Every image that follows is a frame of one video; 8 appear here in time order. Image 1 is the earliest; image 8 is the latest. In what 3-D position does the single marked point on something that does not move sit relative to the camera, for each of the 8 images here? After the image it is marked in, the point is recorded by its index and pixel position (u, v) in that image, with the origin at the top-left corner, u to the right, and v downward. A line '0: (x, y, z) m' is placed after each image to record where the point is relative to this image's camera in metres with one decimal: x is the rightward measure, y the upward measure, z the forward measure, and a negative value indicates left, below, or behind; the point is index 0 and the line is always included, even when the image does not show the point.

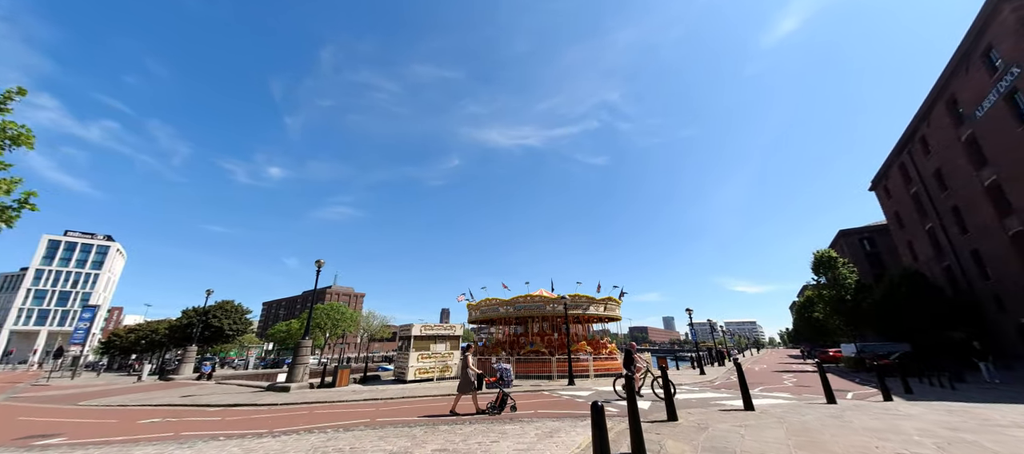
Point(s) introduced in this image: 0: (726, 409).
0: (+4.9, -4.2, +8.2) m
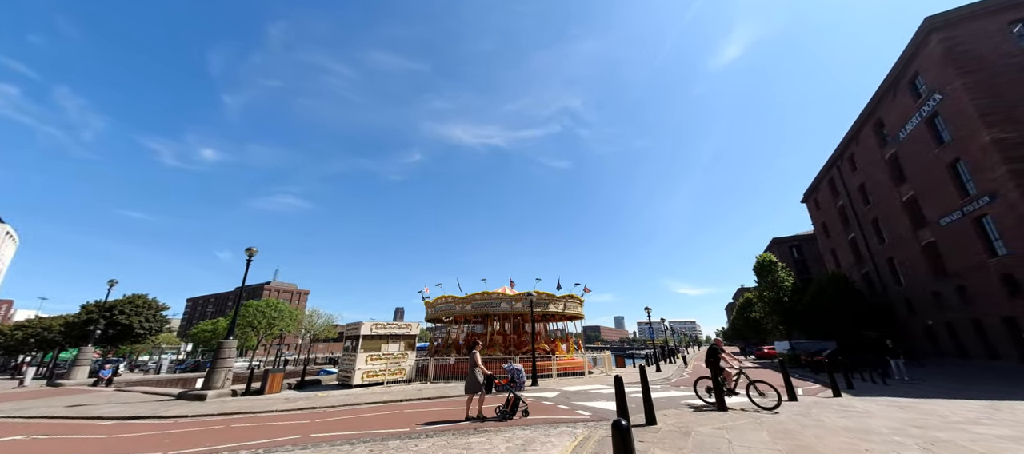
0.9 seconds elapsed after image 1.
0: (+4.1, -4.1, +7.8) m
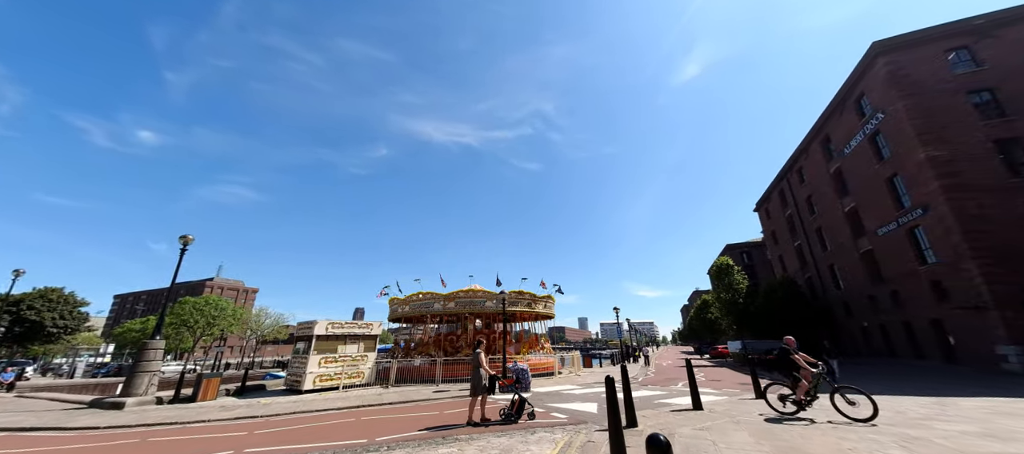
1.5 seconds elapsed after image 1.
0: (+3.5, -4.0, +7.6) m
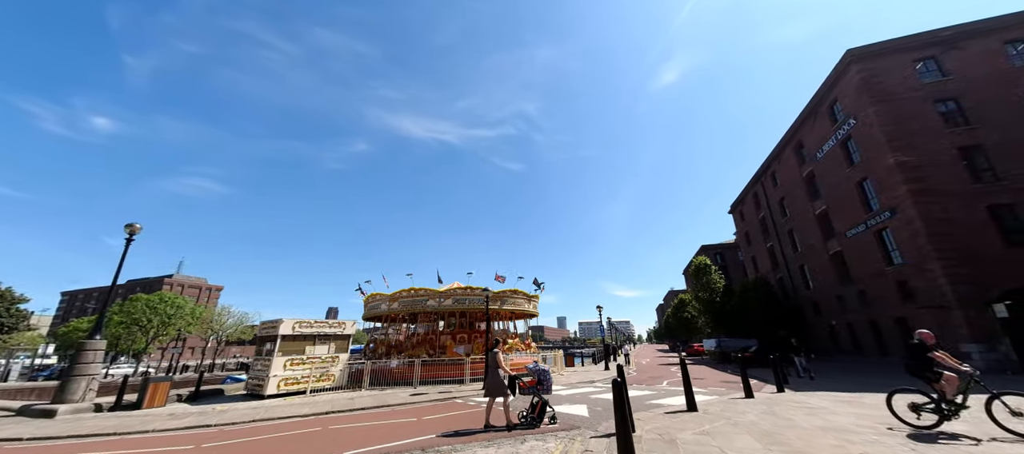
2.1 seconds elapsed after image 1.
0: (+3.2, -3.8, +7.2) m
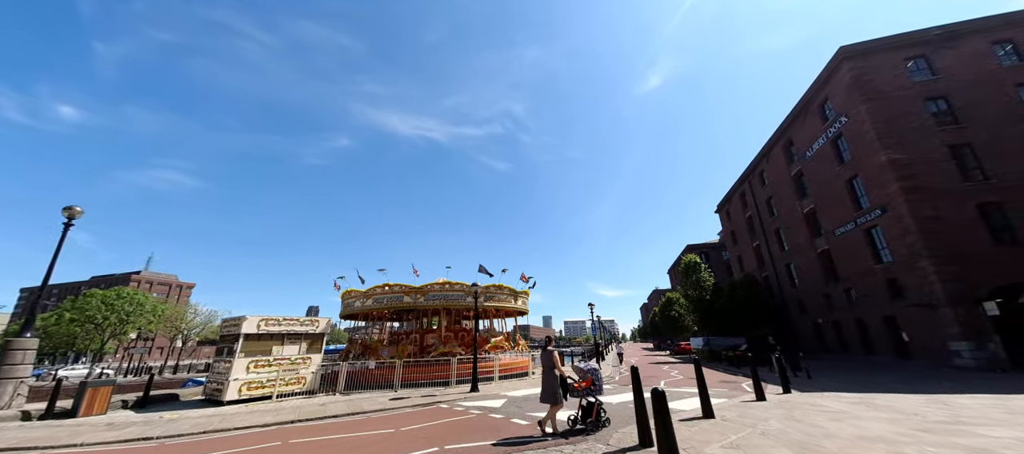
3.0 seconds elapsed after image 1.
0: (+3.1, -3.5, +6.4) m
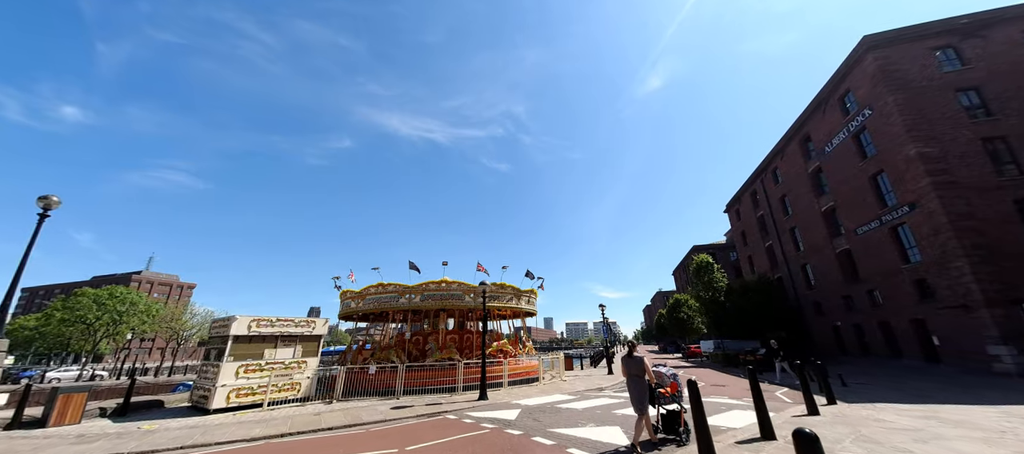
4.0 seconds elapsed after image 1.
0: (+3.5, -3.3, +5.4) m
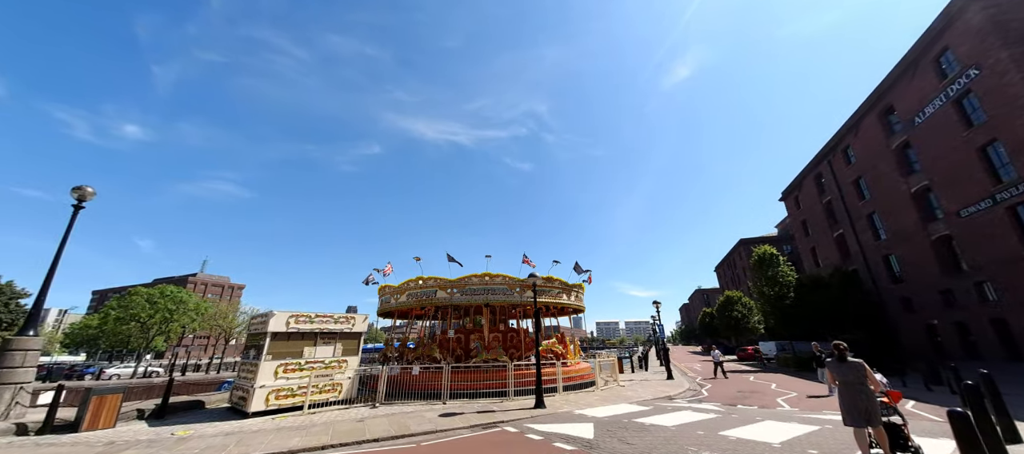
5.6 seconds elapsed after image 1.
0: (+4.7, -2.8, +3.7) m
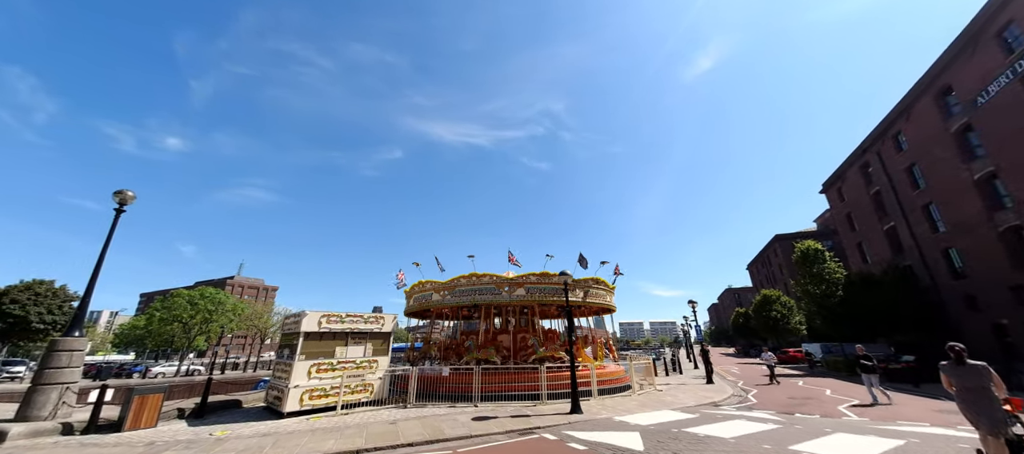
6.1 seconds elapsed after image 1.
0: (+5.2, -2.6, +3.0) m
